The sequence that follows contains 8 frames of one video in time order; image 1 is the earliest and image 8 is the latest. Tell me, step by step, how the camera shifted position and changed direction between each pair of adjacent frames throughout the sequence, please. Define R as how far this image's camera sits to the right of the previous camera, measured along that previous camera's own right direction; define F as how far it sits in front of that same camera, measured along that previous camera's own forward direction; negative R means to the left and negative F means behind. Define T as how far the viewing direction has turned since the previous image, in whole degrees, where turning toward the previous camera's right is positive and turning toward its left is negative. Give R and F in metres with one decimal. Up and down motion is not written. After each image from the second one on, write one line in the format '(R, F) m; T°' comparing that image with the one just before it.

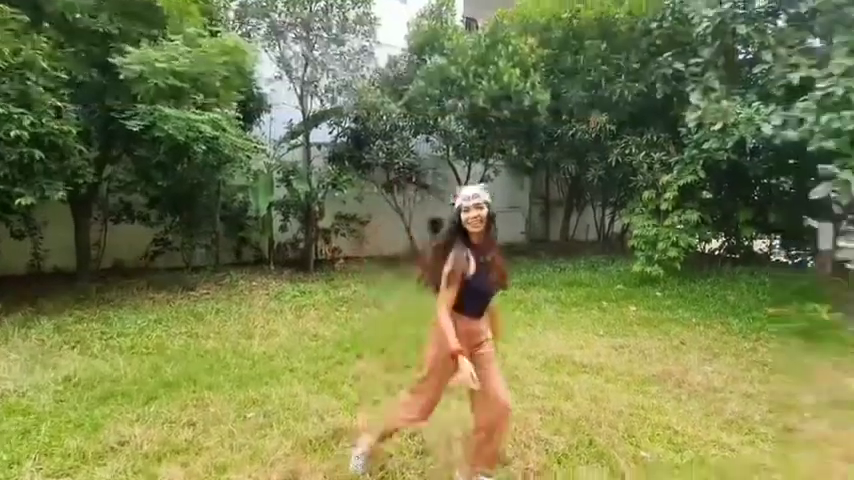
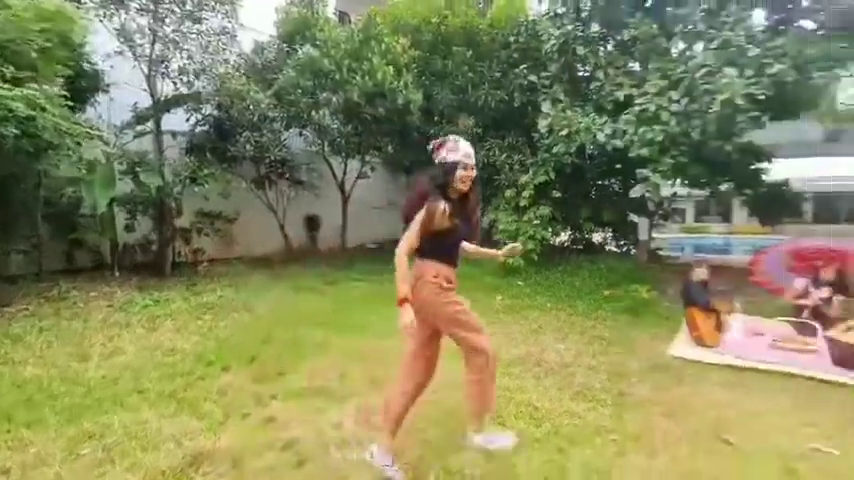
(0.0, +0.1) m; +16°
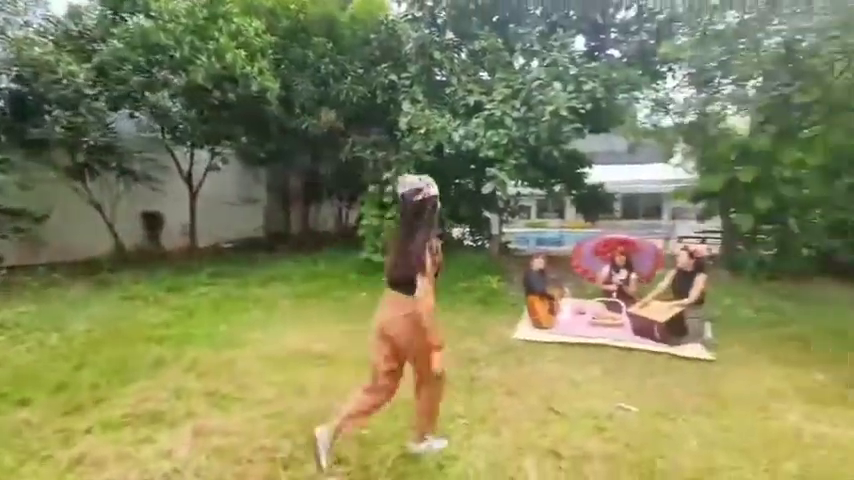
(+0.1, +0.1) m; +17°
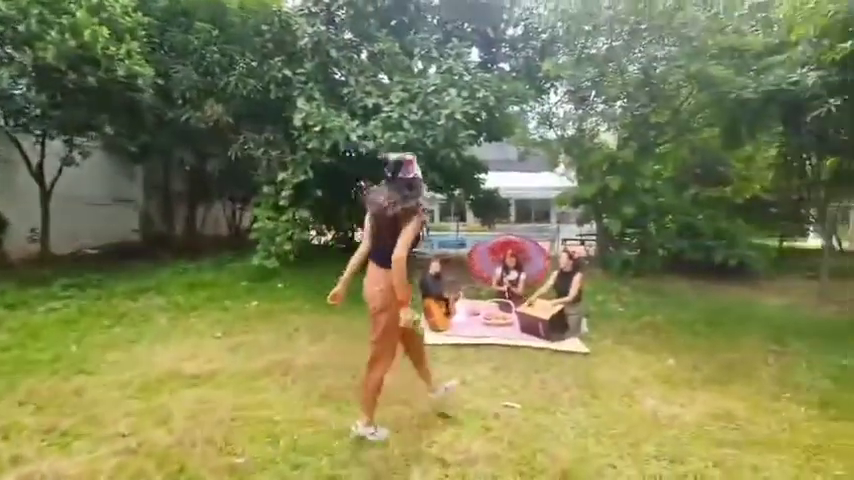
(+0.1, +0.1) m; +13°
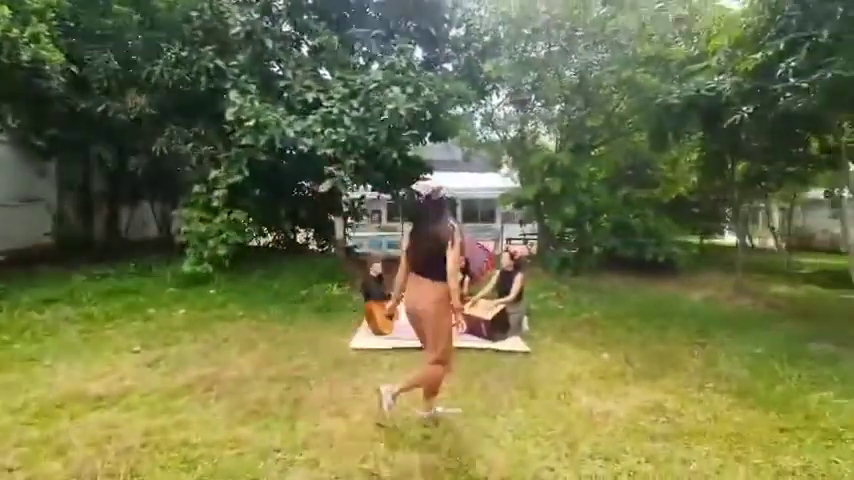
(+0.1, +0.1) m; +7°
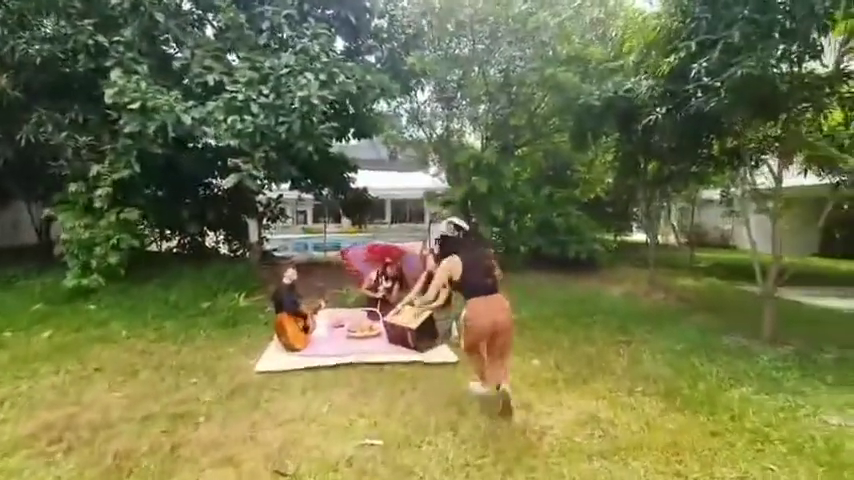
(+0.1, +0.5) m; +9°
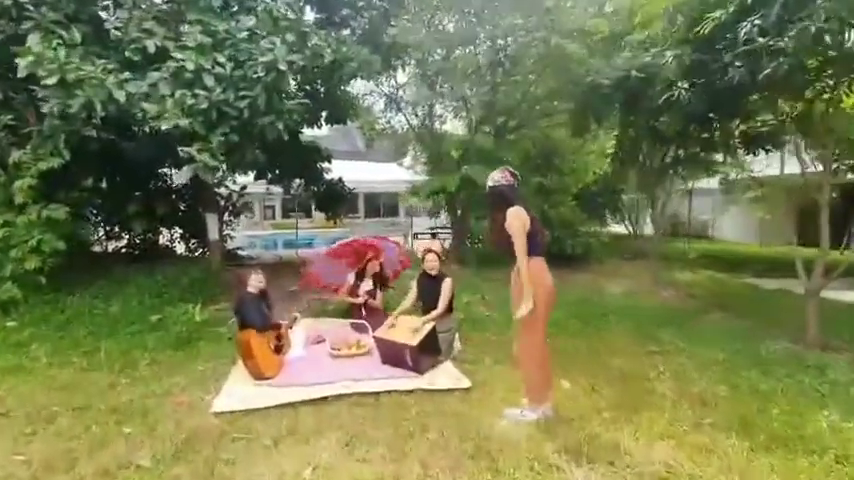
(-0.3, +0.9) m; +4°
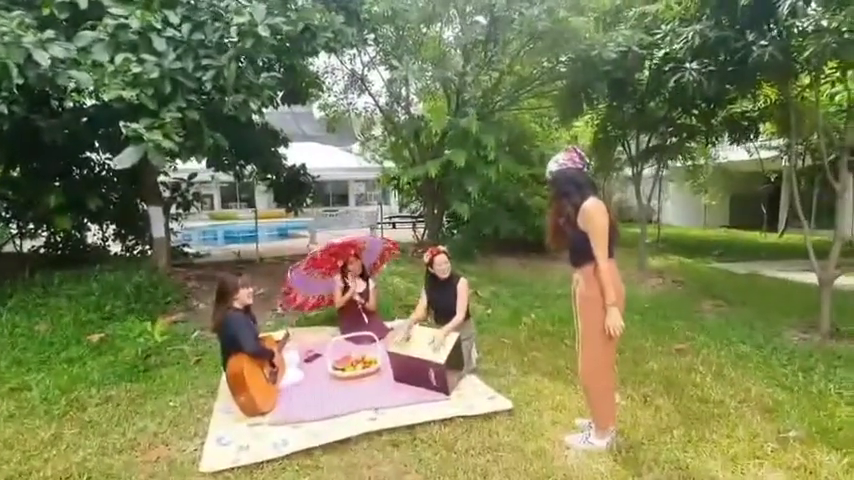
(-0.6, +0.6) m; +8°
